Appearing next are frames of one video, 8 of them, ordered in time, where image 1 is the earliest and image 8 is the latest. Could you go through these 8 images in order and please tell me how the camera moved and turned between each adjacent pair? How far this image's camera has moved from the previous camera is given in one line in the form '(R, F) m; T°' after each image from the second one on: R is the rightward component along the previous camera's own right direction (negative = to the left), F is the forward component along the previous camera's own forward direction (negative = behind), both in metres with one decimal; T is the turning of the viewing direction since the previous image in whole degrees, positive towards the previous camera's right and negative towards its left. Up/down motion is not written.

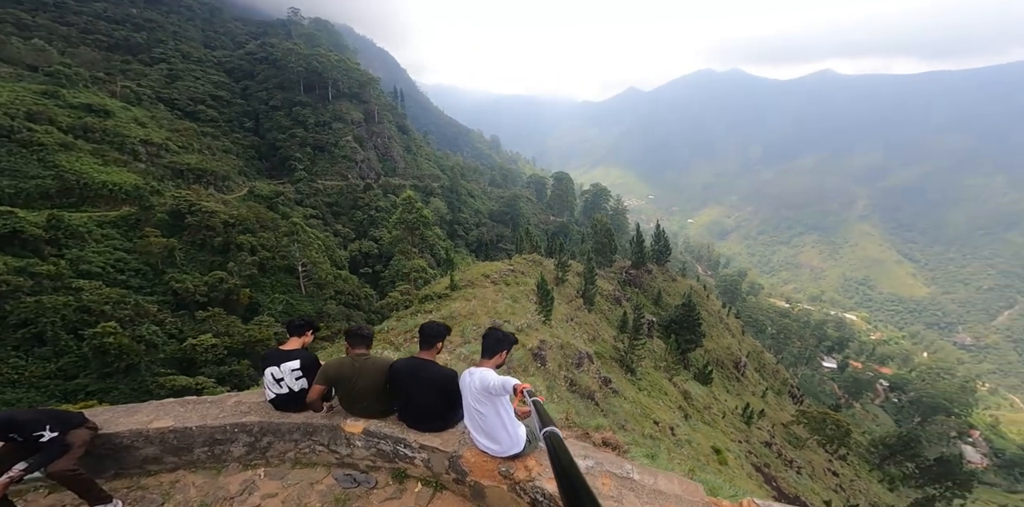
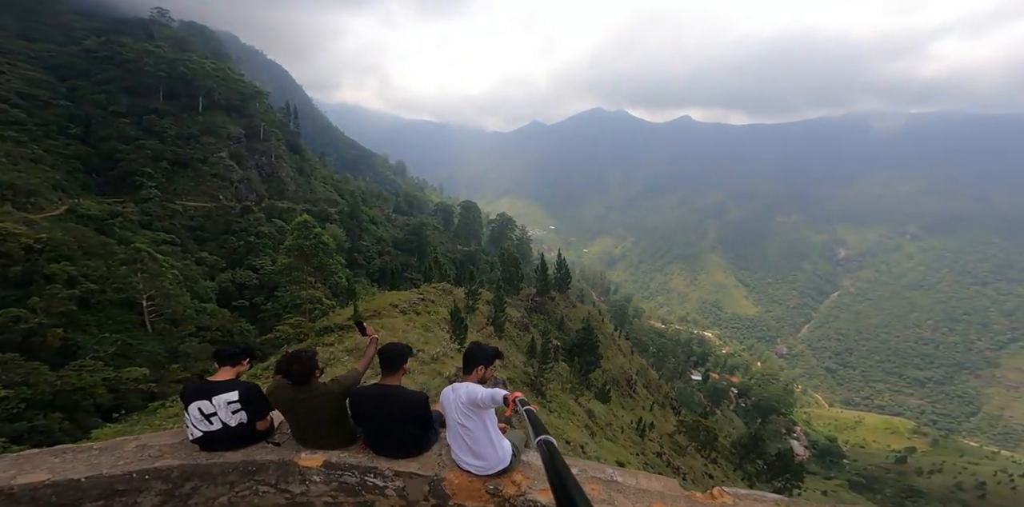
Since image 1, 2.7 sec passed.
(-0.2, 0.0) m; +12°
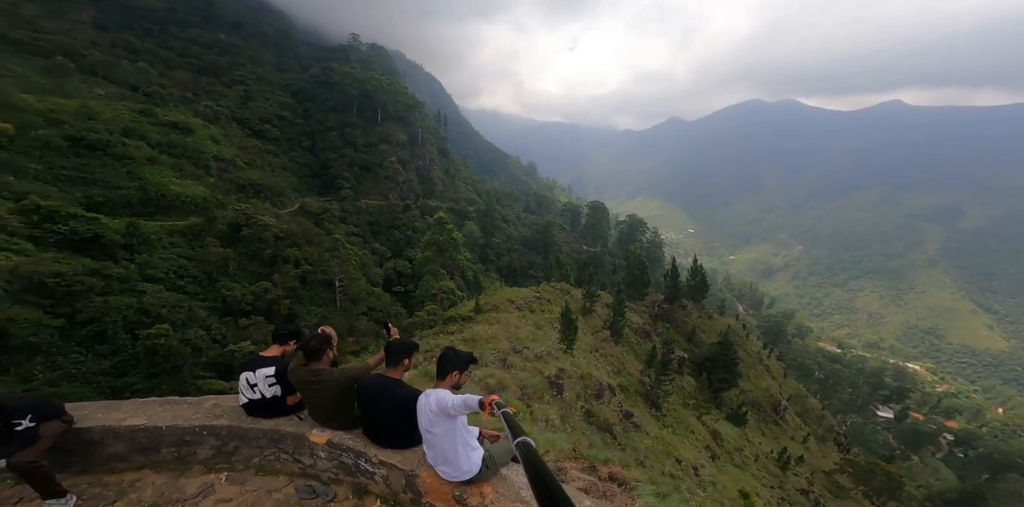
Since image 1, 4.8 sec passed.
(+0.4, +0.1) m; -15°
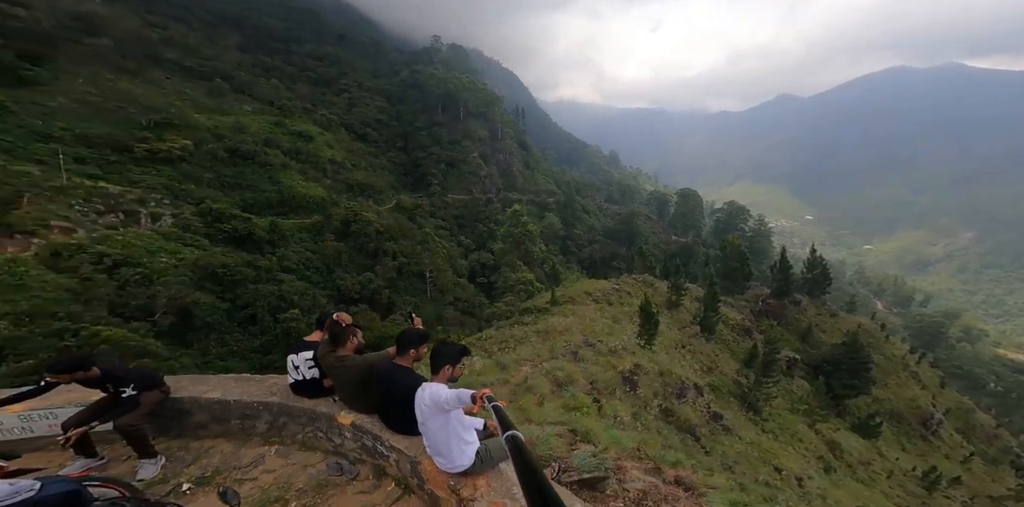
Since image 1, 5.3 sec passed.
(+0.3, 0.0) m; -11°
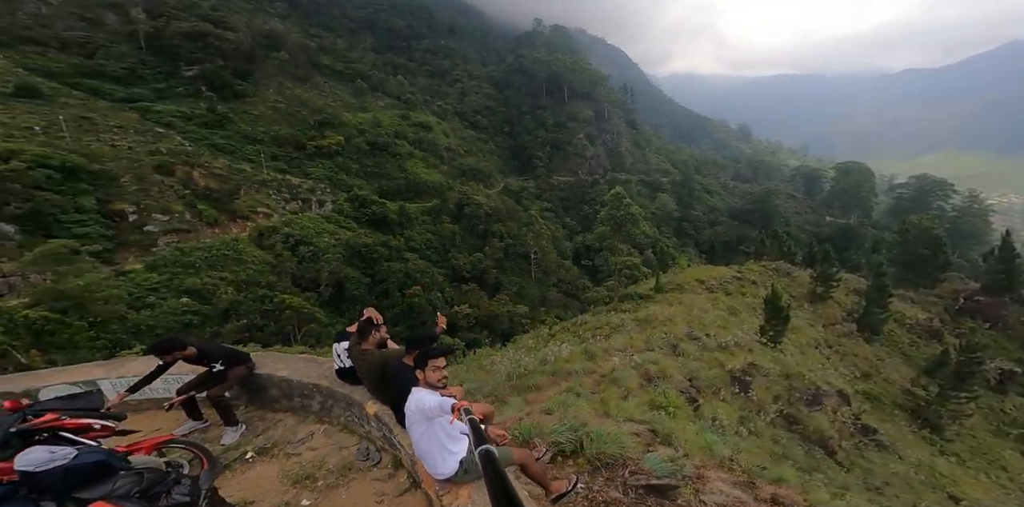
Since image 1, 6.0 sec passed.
(+0.3, +0.1) m; -14°
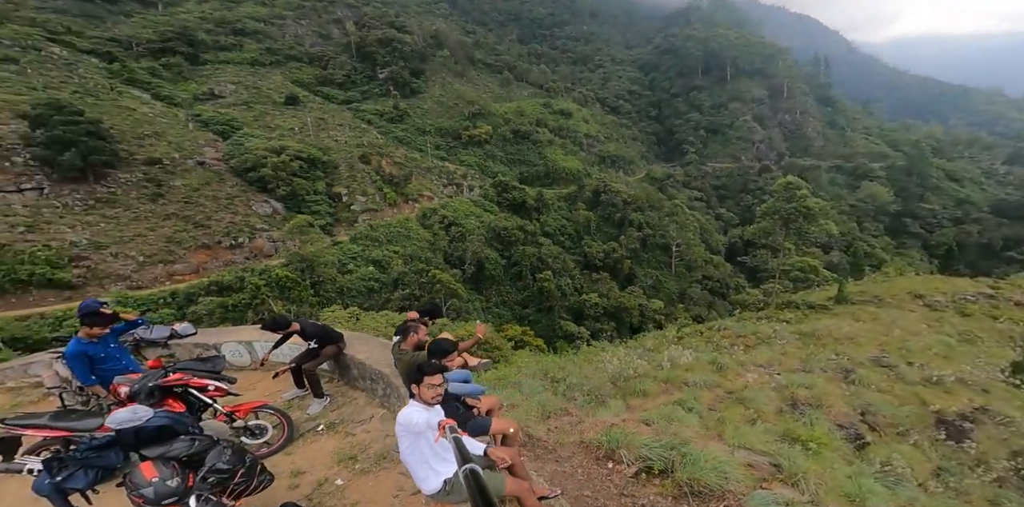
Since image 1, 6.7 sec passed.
(+0.4, +0.1) m; -17°
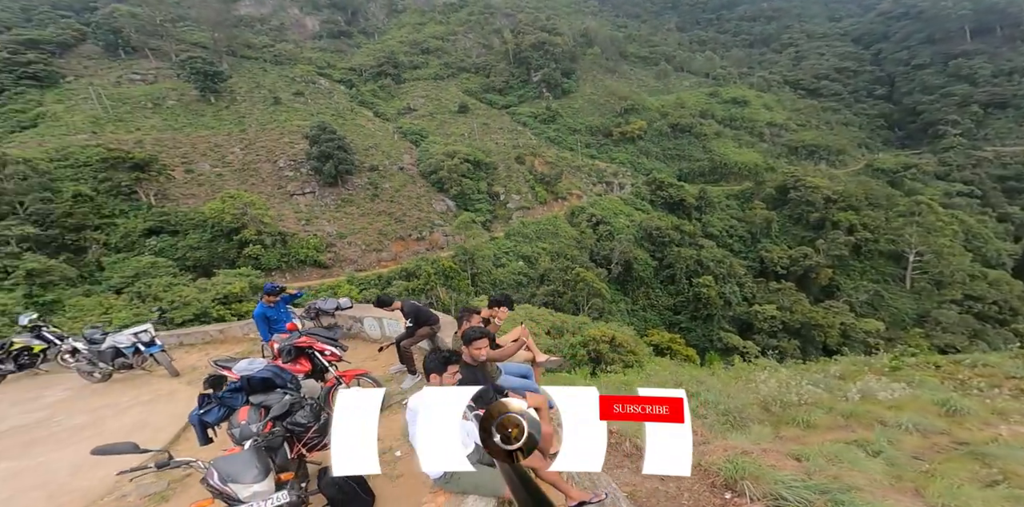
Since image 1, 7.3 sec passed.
(+0.4, +0.1) m; -19°
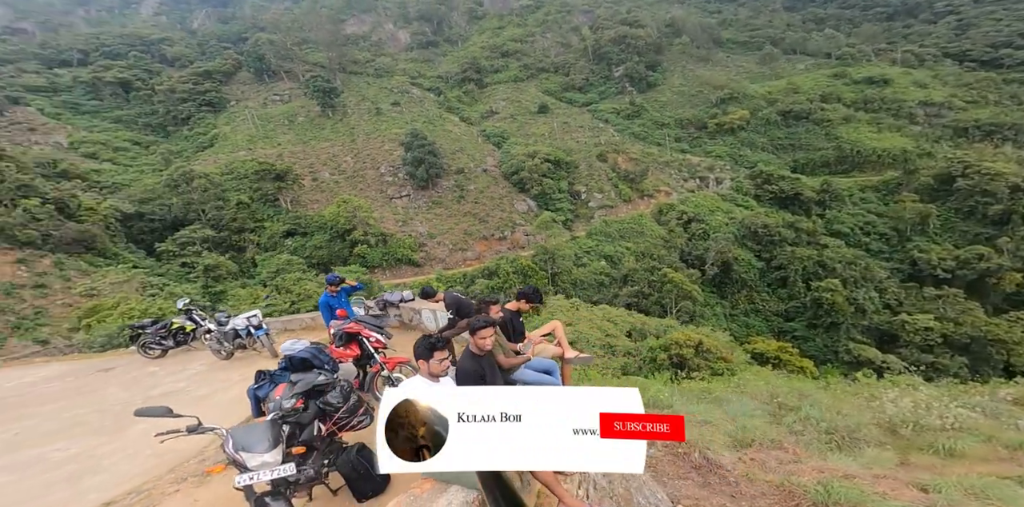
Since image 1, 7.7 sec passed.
(+0.2, +0.1) m; -11°
